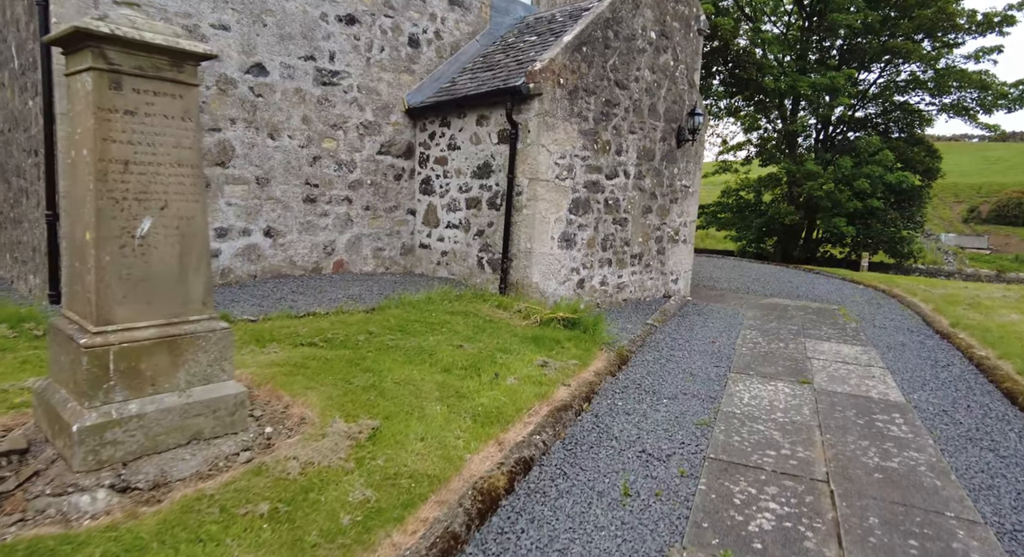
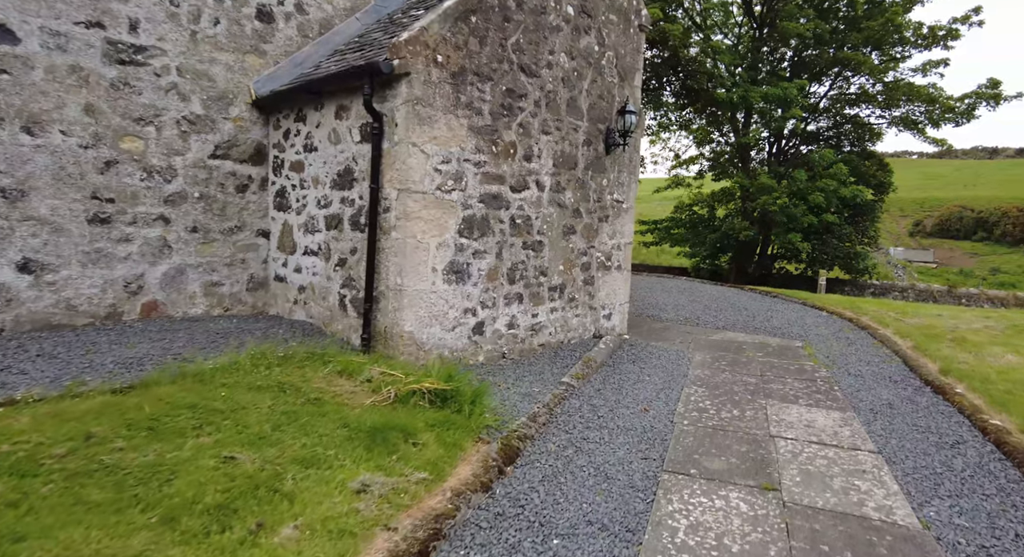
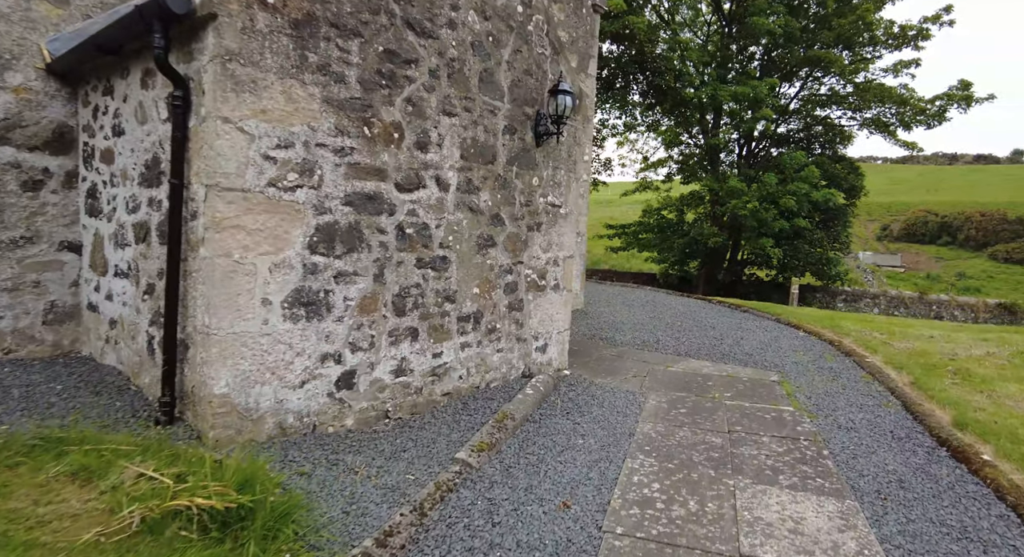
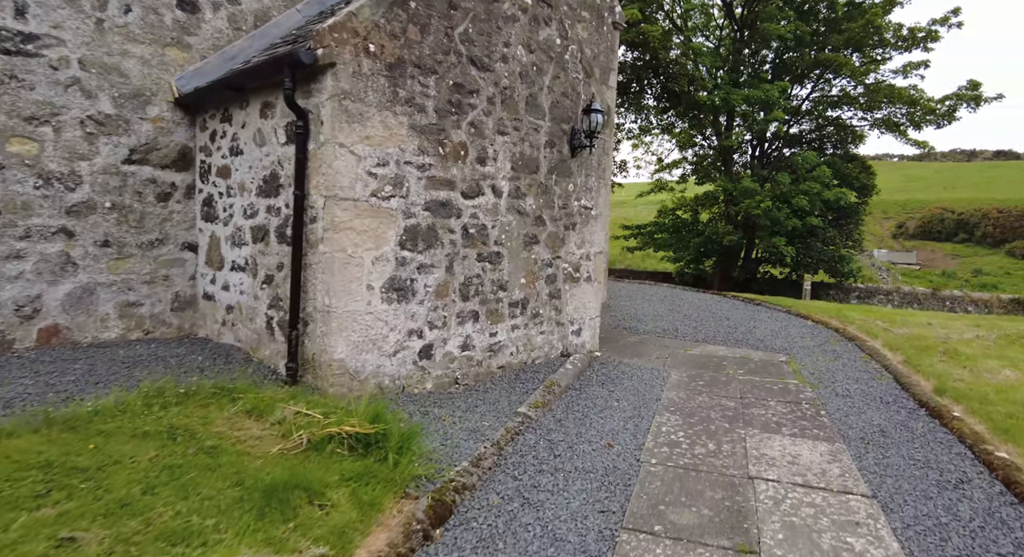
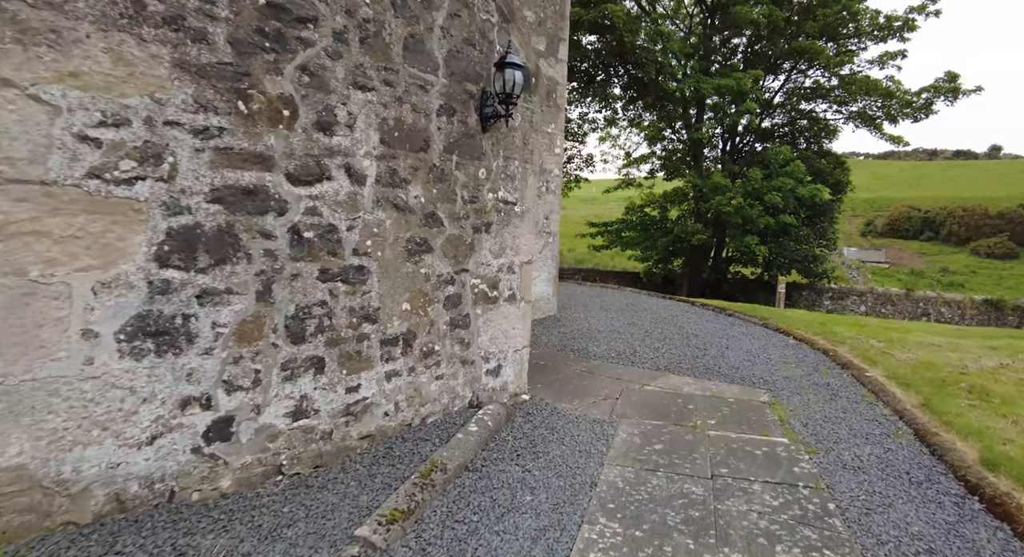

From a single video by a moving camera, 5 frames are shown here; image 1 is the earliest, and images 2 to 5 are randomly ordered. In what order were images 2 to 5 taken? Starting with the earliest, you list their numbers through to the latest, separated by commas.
2, 4, 3, 5
